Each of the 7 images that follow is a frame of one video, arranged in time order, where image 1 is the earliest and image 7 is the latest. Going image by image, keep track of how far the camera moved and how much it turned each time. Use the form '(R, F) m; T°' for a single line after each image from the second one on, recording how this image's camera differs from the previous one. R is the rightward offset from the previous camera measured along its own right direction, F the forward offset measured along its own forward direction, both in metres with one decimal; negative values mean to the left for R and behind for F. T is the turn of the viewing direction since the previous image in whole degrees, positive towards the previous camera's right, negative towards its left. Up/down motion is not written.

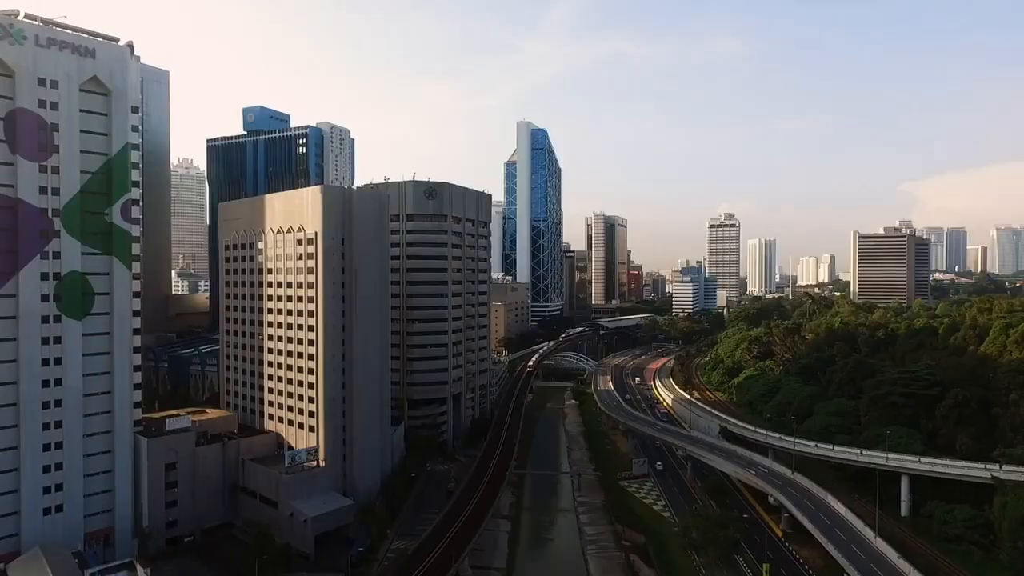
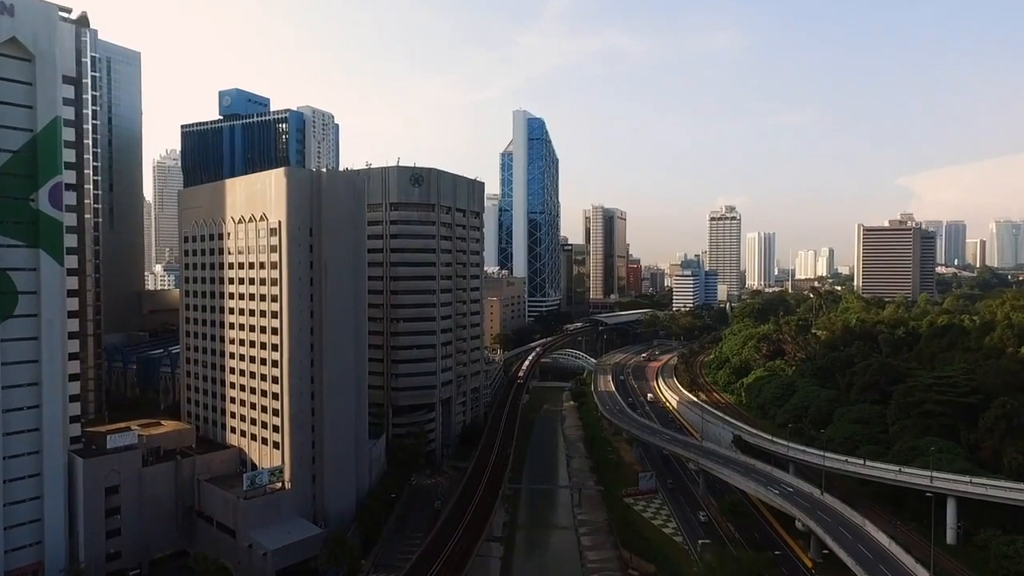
(+0.4, +7.0) m; 0°
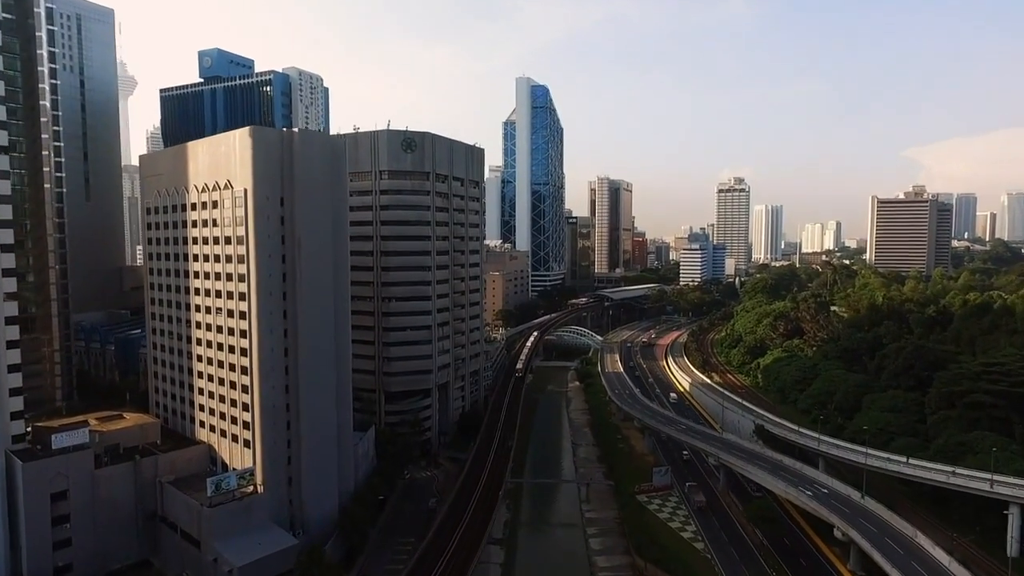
(+0.1, +6.4) m; 0°
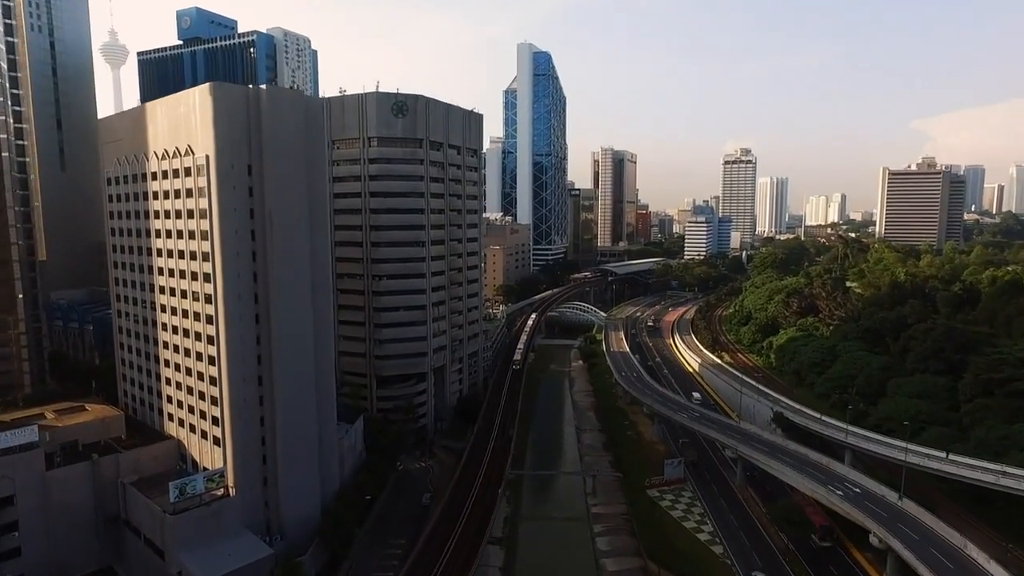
(+0.1, +5.1) m; 0°
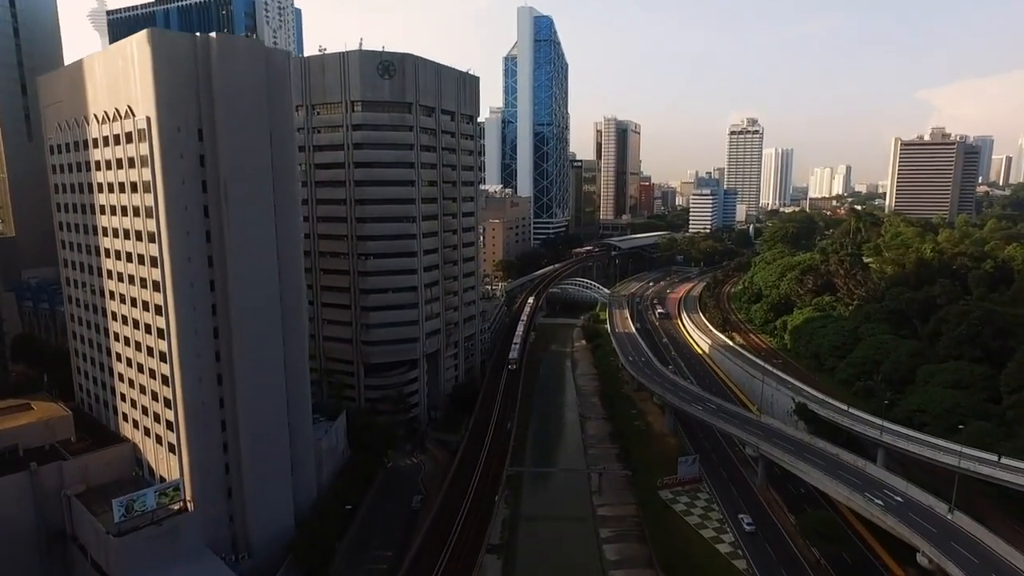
(+0.1, +5.5) m; 0°
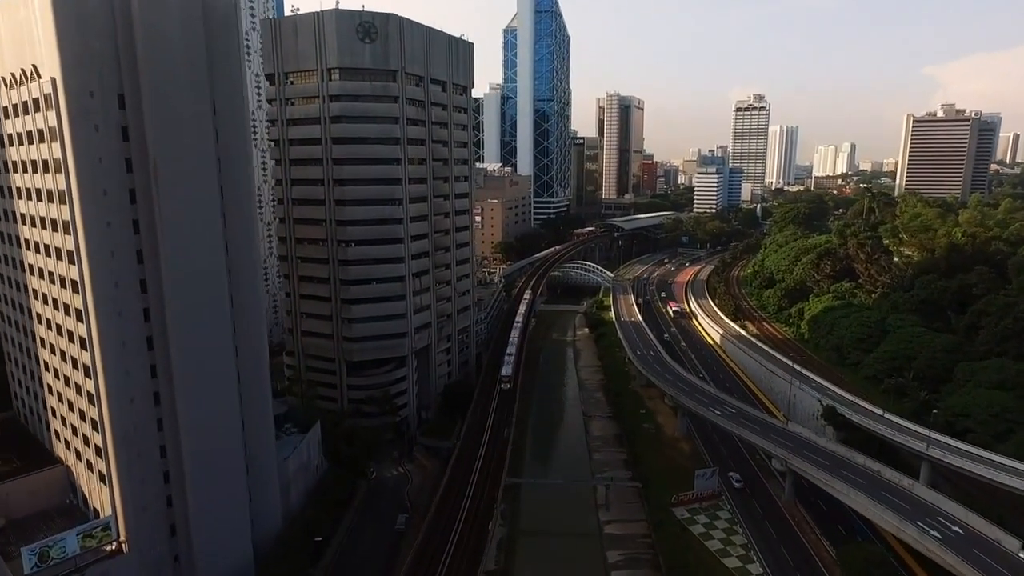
(+0.2, +5.9) m; 0°
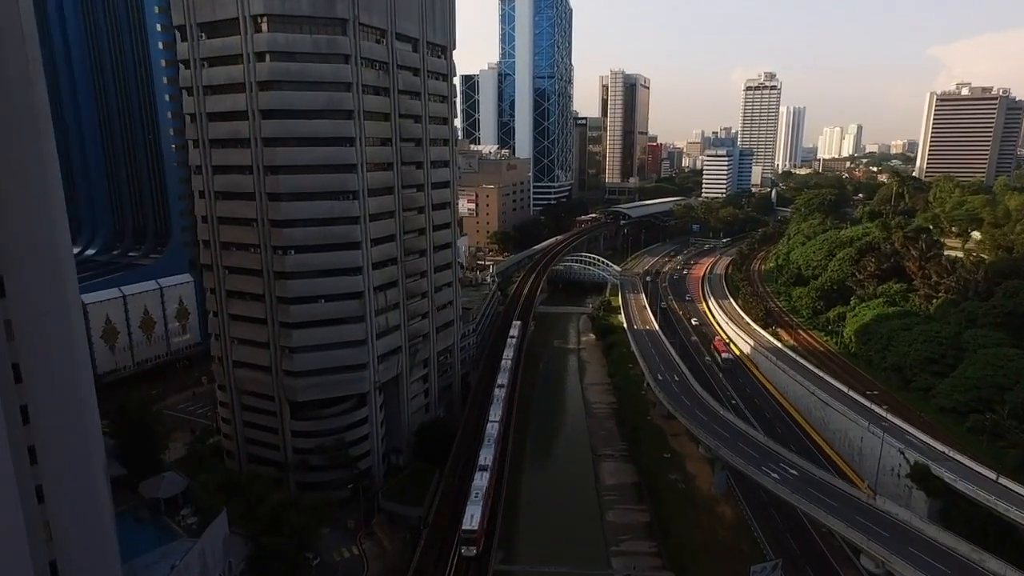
(+0.7, +12.6) m; 0°
